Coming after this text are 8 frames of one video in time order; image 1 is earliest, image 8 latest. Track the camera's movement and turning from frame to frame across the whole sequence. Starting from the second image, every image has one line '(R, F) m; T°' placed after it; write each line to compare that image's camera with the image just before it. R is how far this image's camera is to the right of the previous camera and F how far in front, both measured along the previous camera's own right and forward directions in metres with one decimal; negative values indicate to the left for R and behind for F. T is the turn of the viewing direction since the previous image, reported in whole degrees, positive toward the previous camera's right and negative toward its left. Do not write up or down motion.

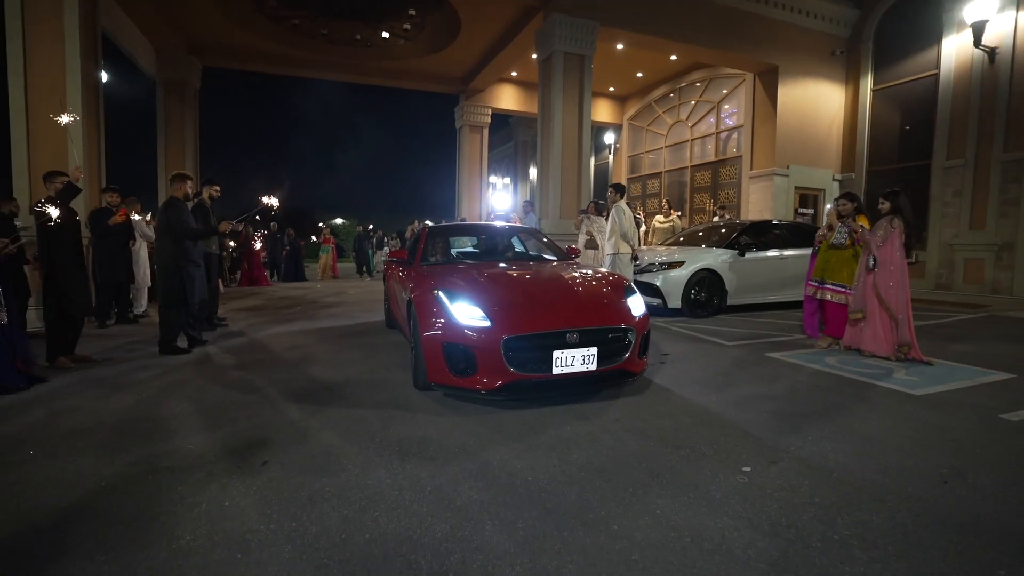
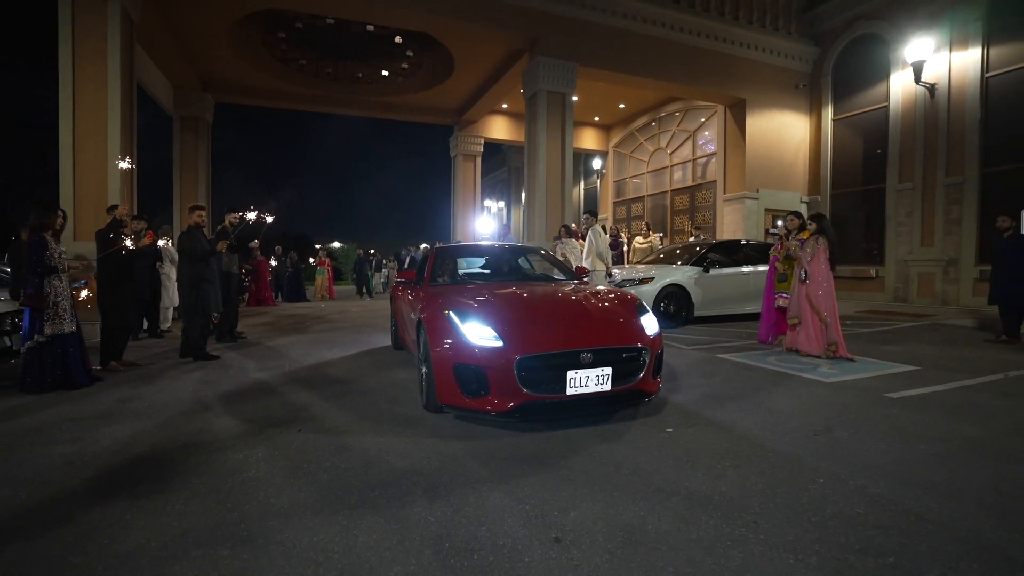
(+0.1, -0.9) m; 0°
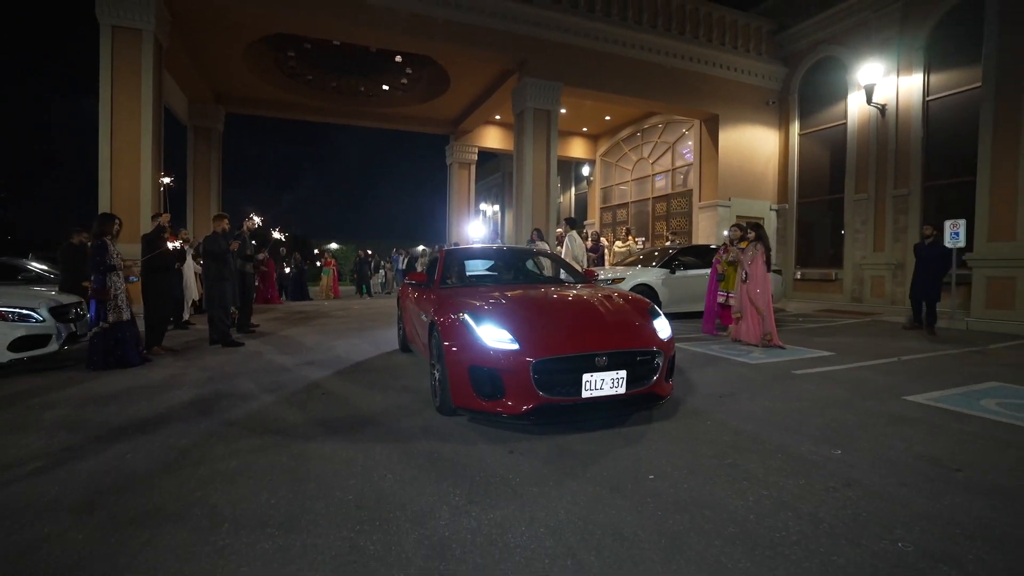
(+0.2, -1.1) m; 0°
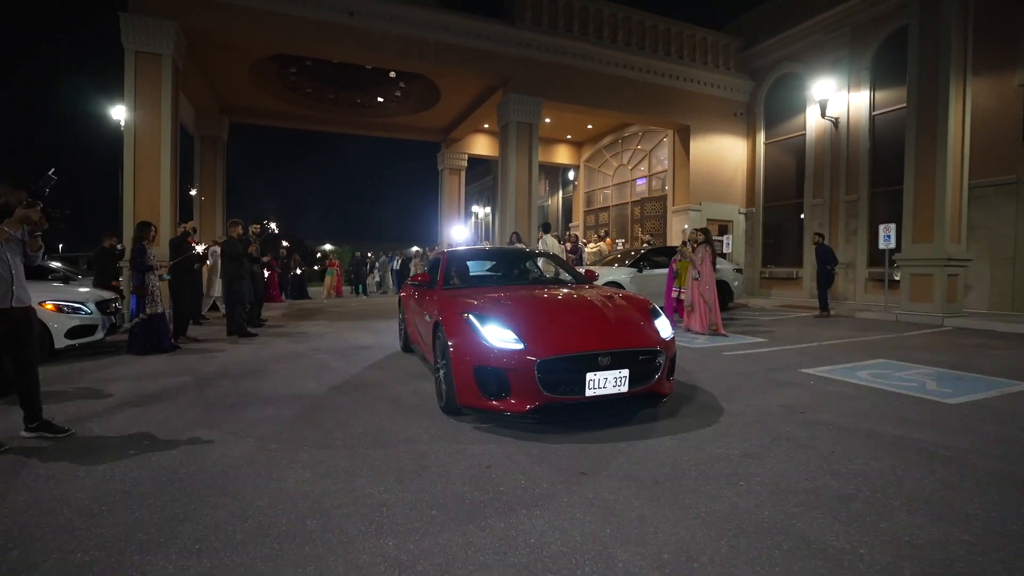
(+0.2, -1.1) m; +1°
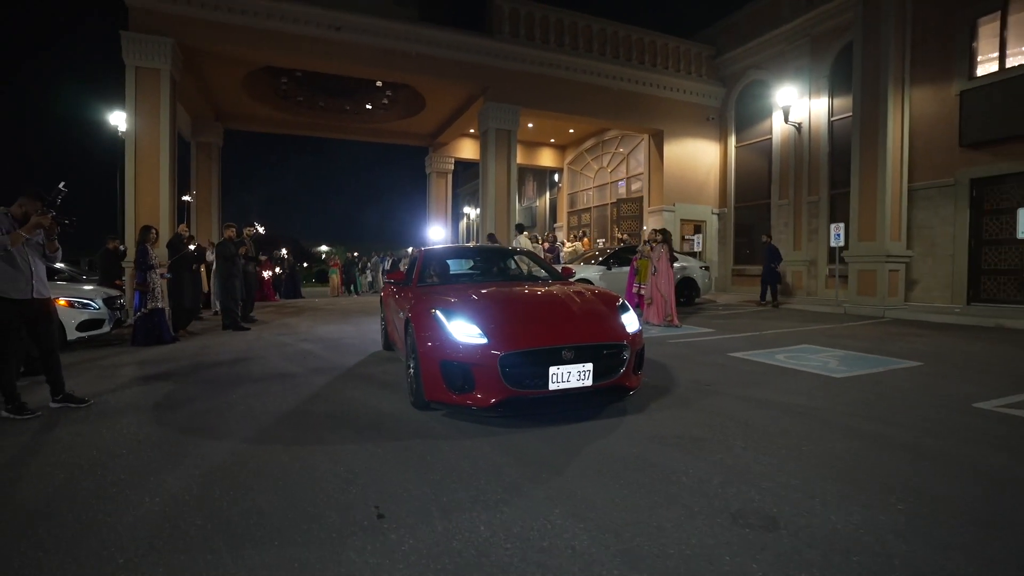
(+0.4, -0.8) m; 0°
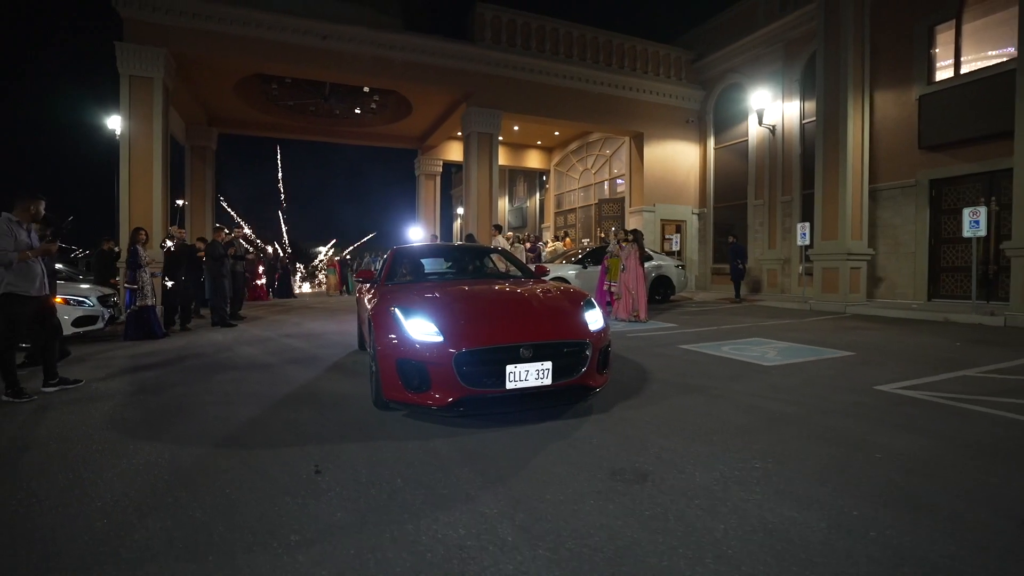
(+0.5, -0.5) m; 0°
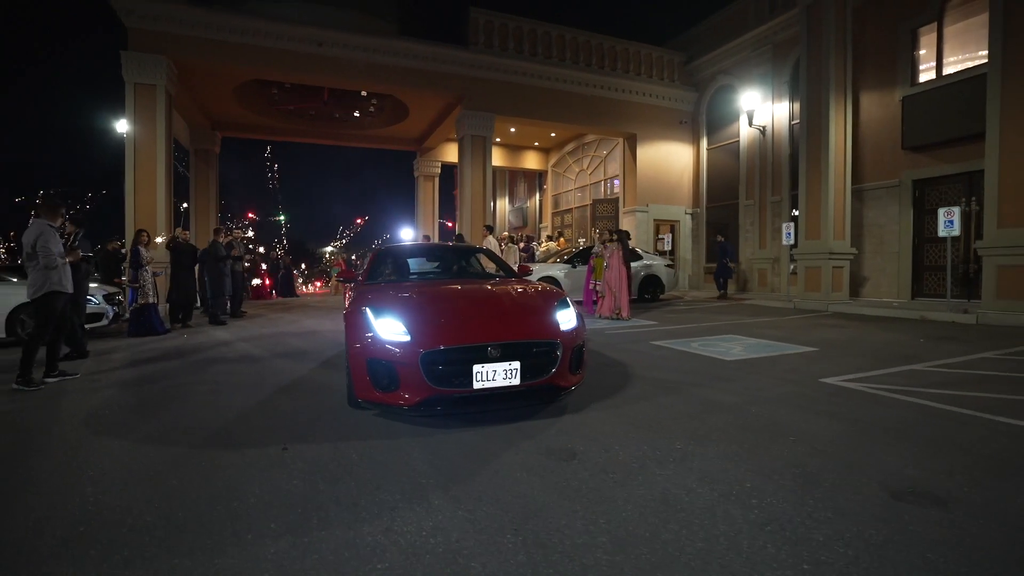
(+0.4, -0.3) m; -1°
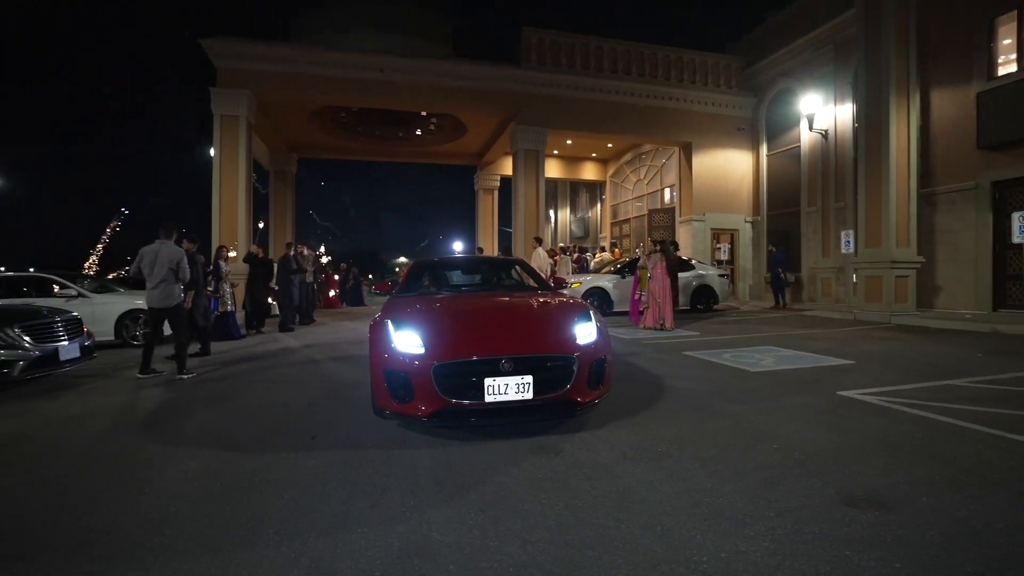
(+0.5, -0.3) m; -7°
